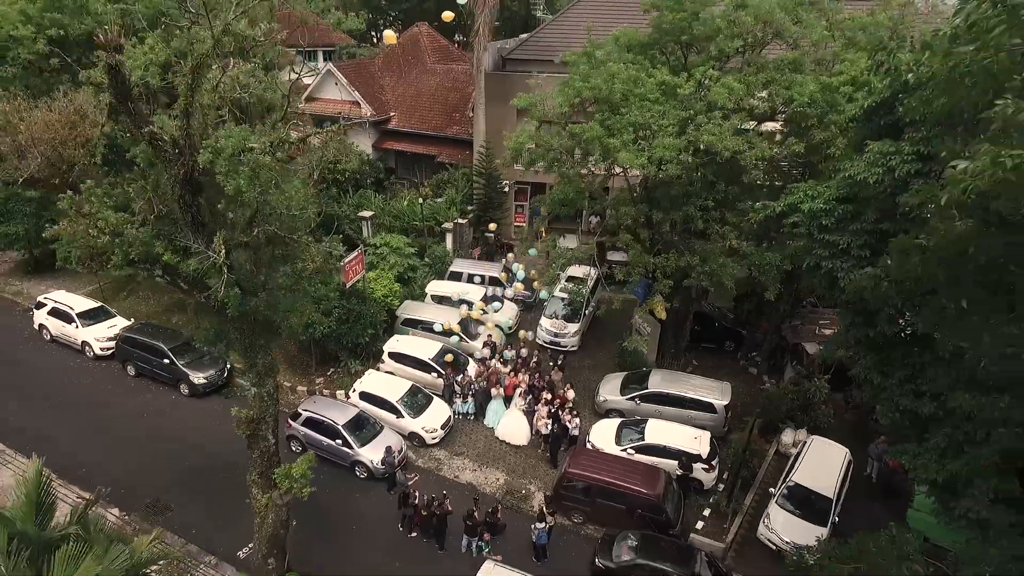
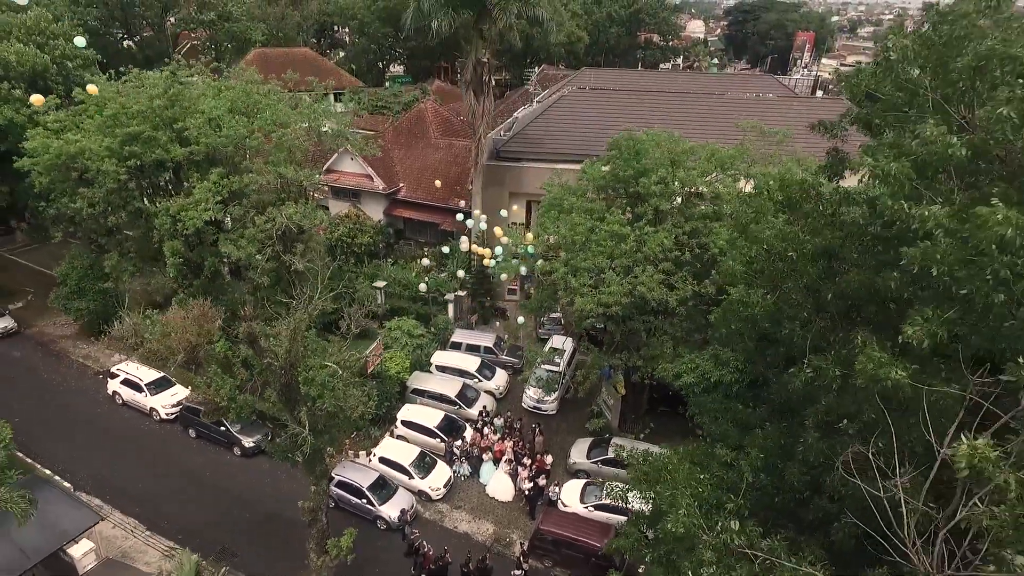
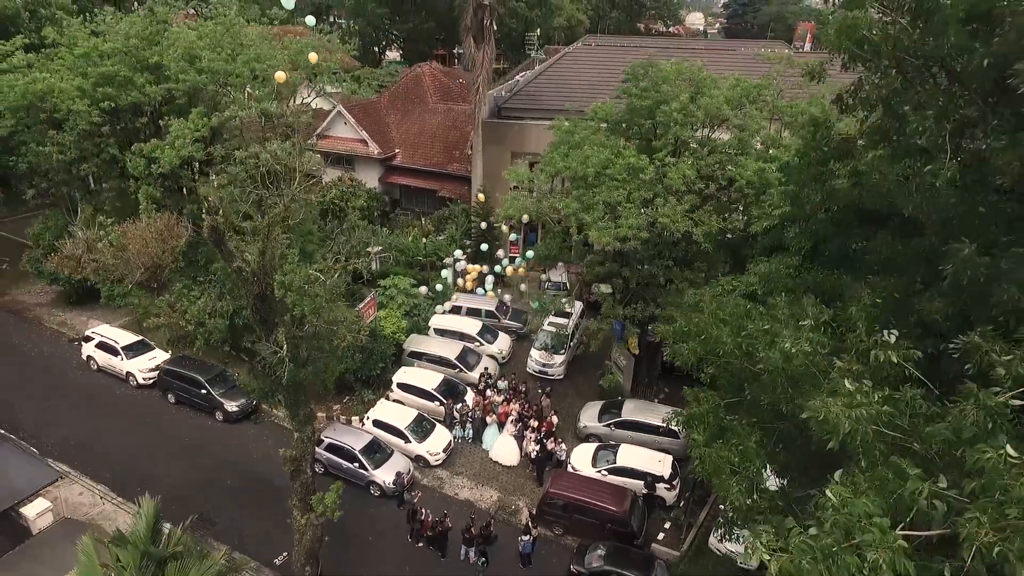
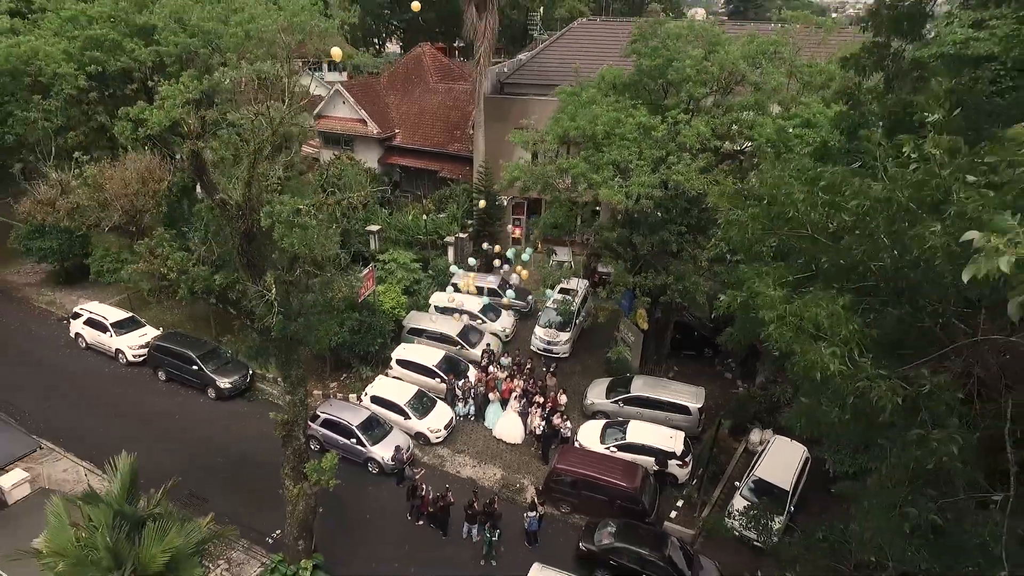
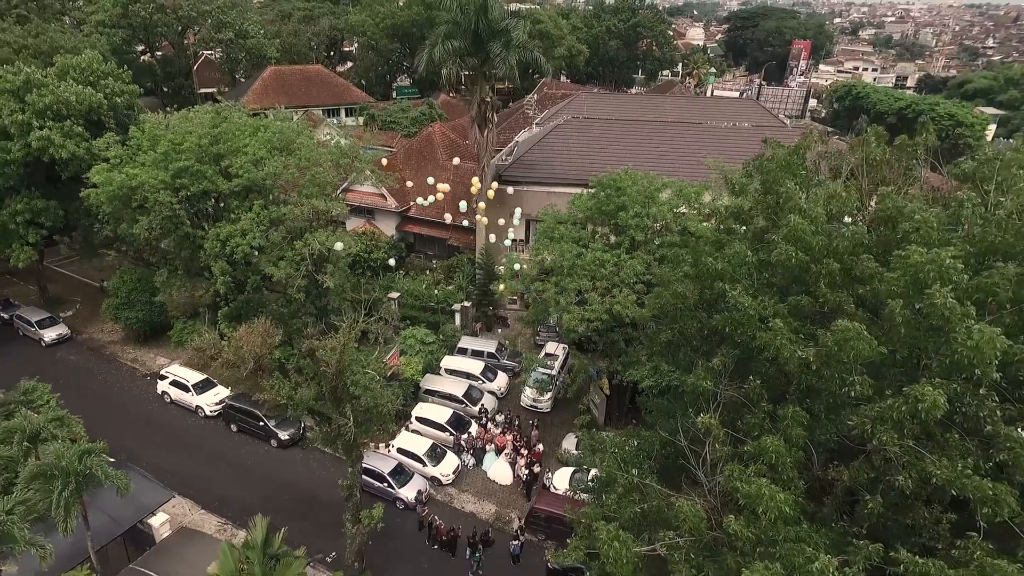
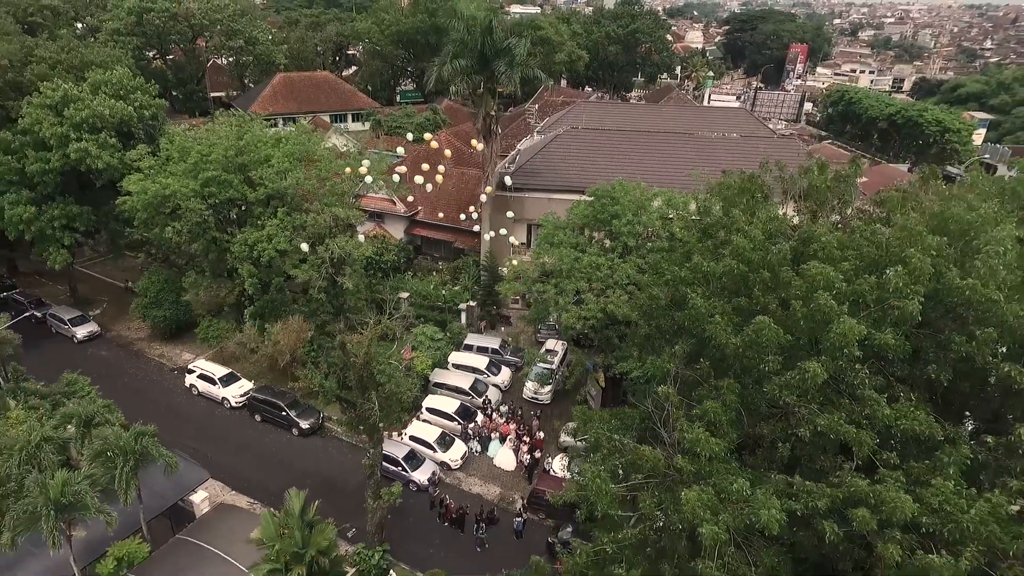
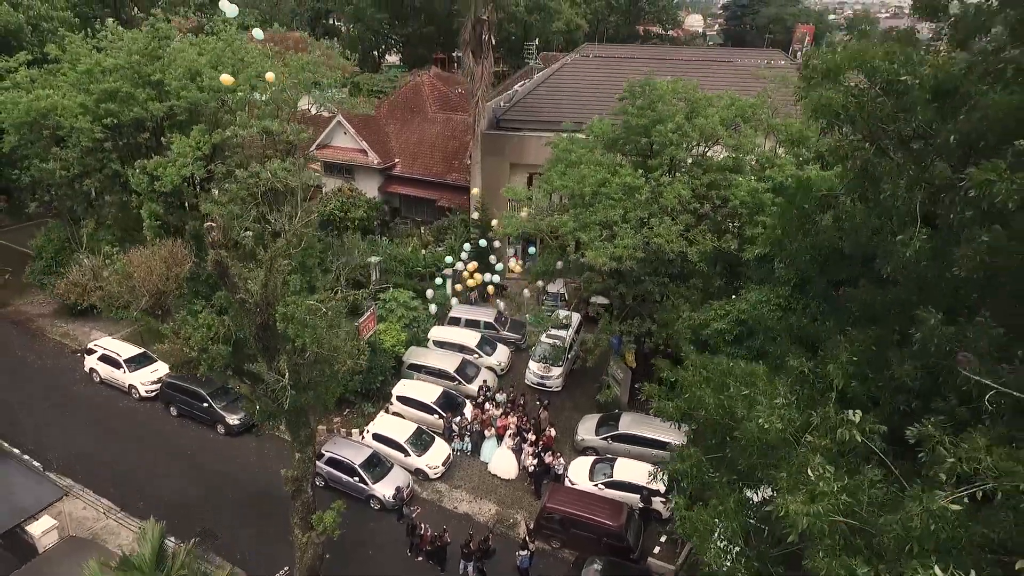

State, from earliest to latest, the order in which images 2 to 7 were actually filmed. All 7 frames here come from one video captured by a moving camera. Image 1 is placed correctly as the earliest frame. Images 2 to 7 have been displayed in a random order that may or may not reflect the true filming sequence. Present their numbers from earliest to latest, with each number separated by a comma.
4, 3, 7, 2, 5, 6
